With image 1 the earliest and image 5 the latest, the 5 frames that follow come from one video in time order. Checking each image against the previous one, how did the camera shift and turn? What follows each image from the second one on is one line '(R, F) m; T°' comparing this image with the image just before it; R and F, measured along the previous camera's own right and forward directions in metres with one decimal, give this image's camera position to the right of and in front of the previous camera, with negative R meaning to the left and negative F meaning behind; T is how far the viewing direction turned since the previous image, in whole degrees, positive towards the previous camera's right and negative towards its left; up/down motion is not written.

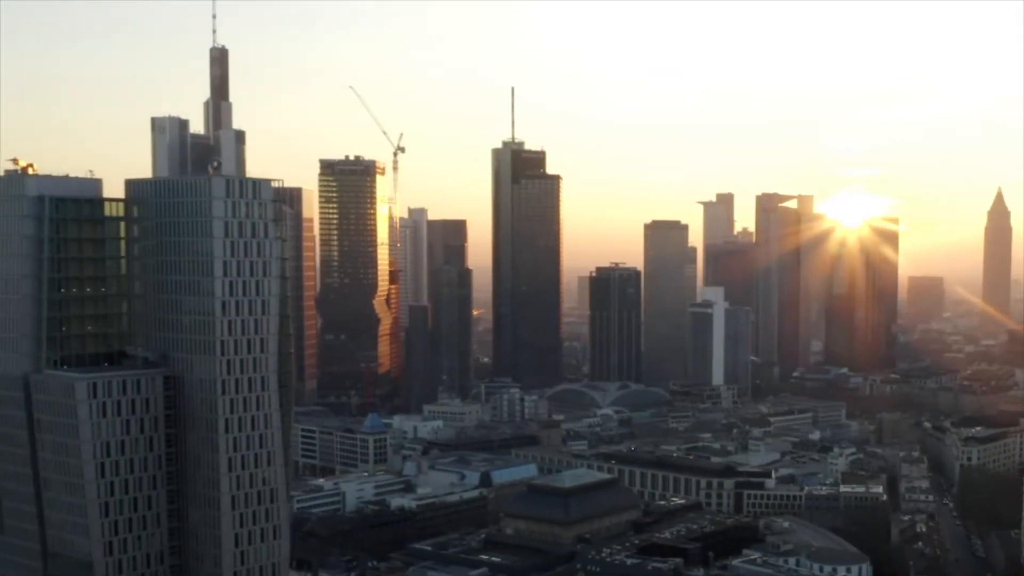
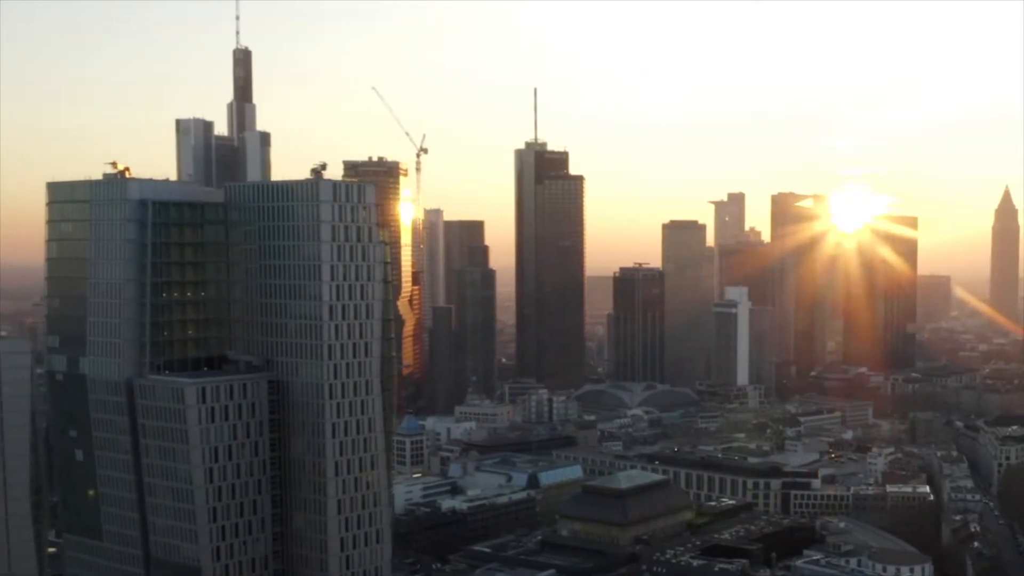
(-3.6, -0.1) m; 0°
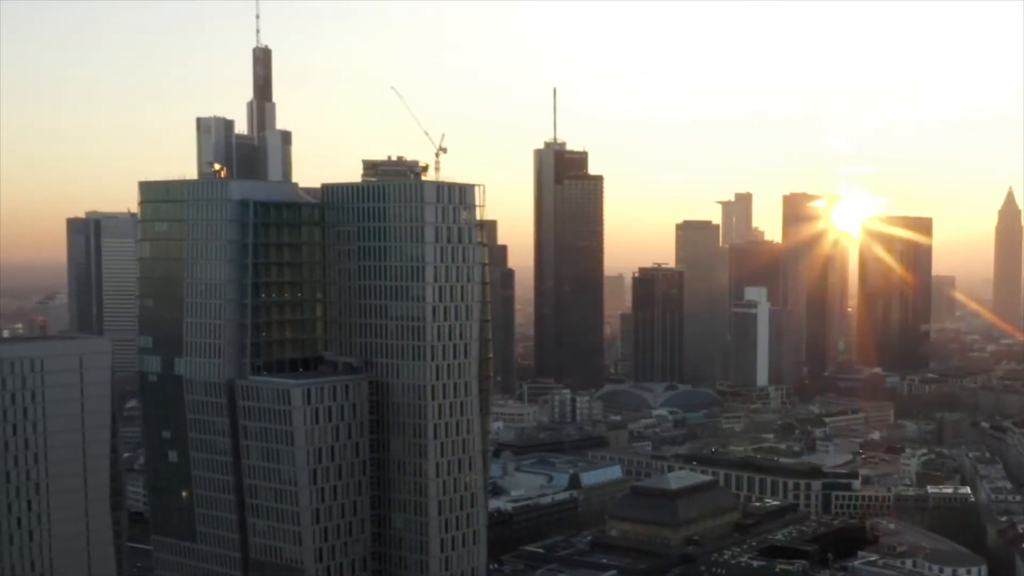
(-3.6, 0.0) m; 0°
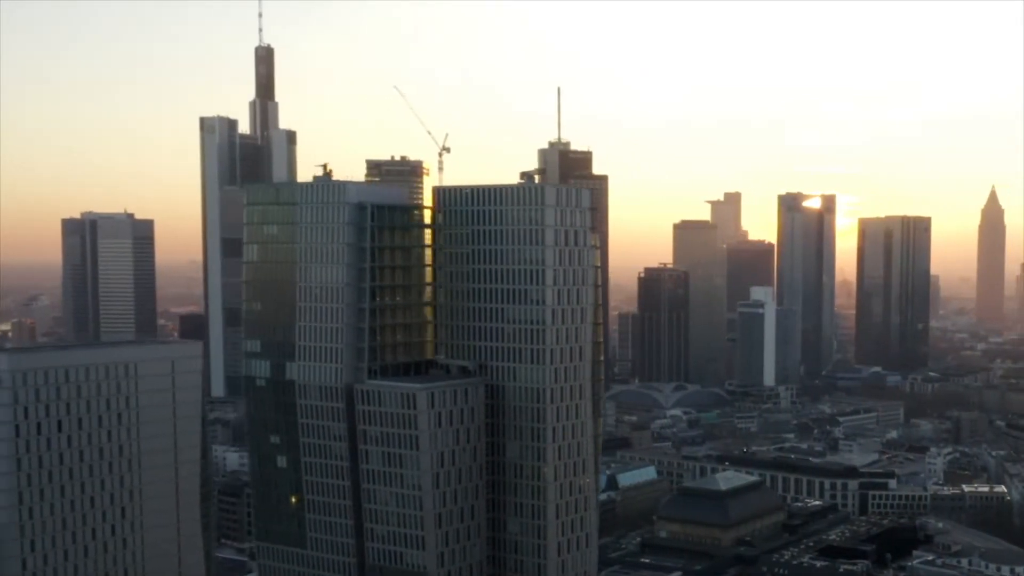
(-4.8, +0.3) m; +2°
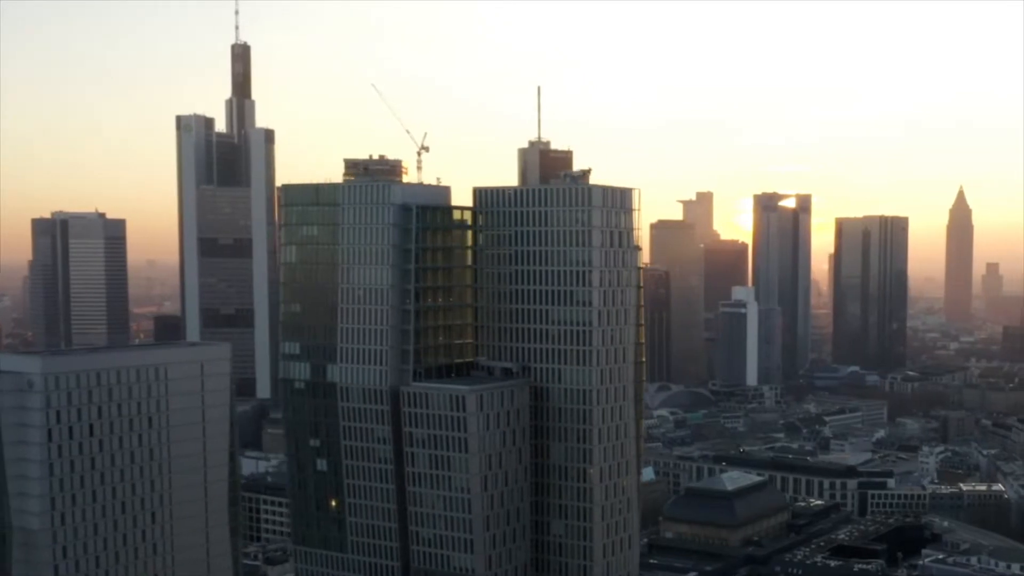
(-2.7, +0.4) m; +2°
